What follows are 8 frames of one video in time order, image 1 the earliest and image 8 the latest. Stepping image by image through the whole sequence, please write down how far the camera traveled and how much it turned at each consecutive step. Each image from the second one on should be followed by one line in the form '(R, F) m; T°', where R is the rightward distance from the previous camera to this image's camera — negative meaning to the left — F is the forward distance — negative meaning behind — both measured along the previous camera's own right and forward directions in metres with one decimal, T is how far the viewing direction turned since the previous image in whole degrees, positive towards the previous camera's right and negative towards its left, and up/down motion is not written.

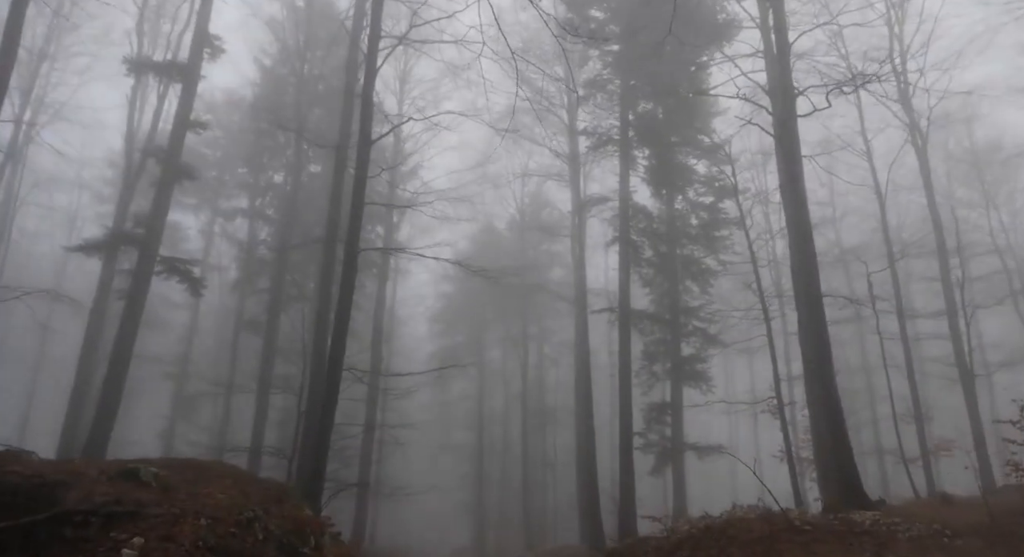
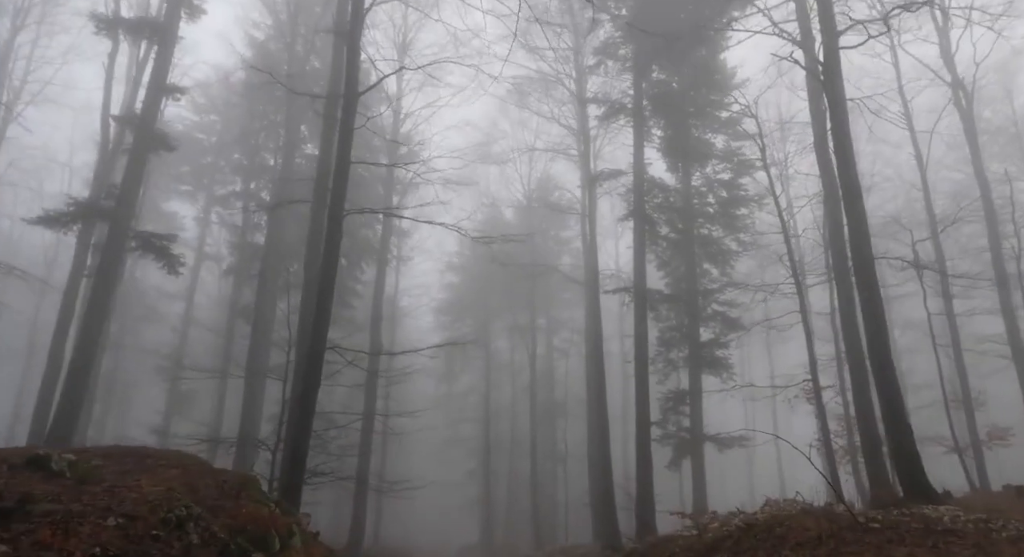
(0.0, +1.4) m; -1°
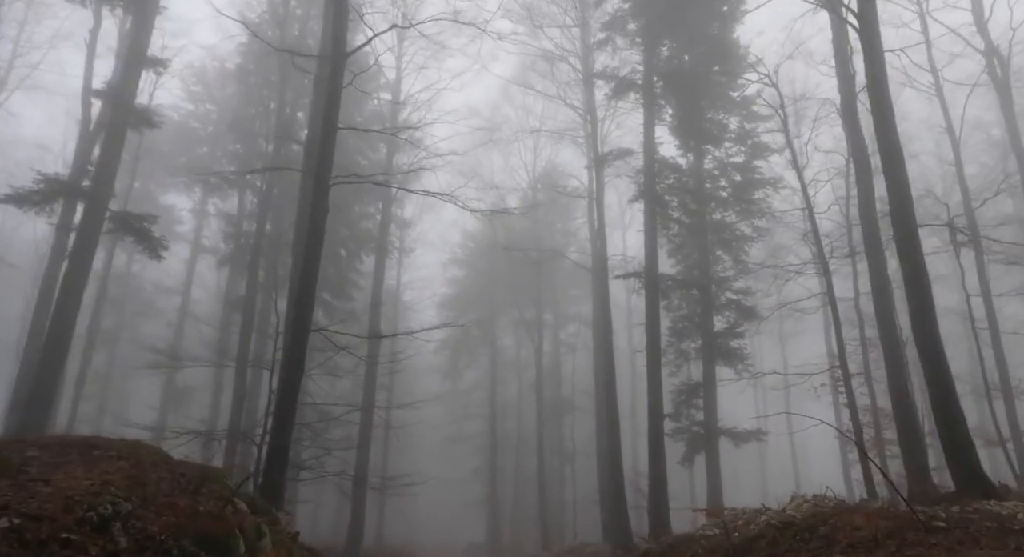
(0.0, +0.9) m; 0°
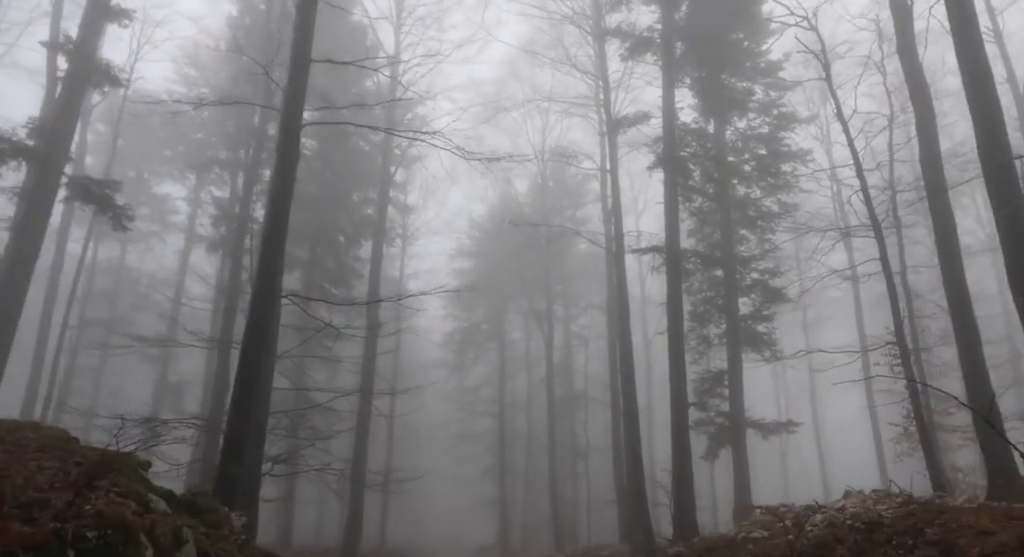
(0.0, +1.5) m; -1°
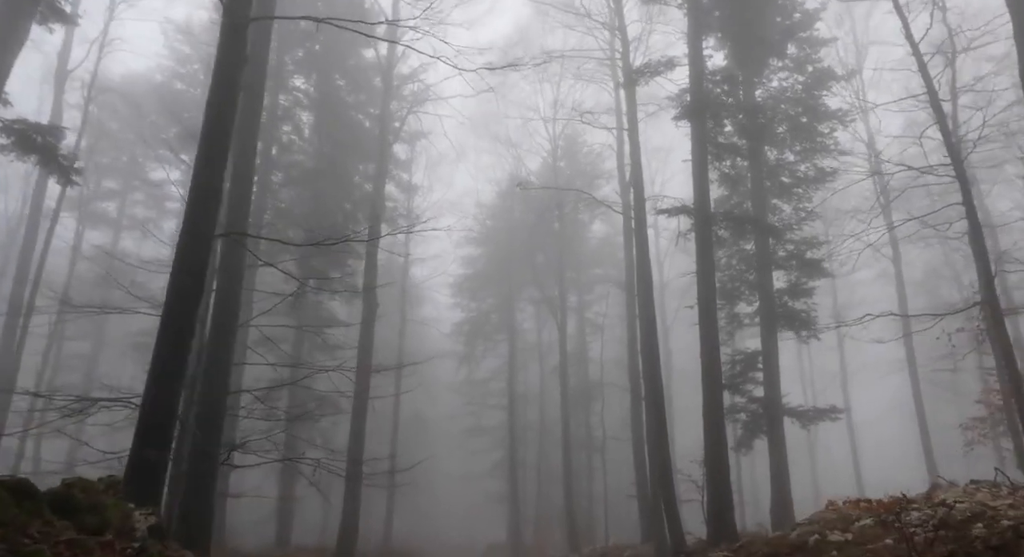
(0.0, +1.7) m; -1°
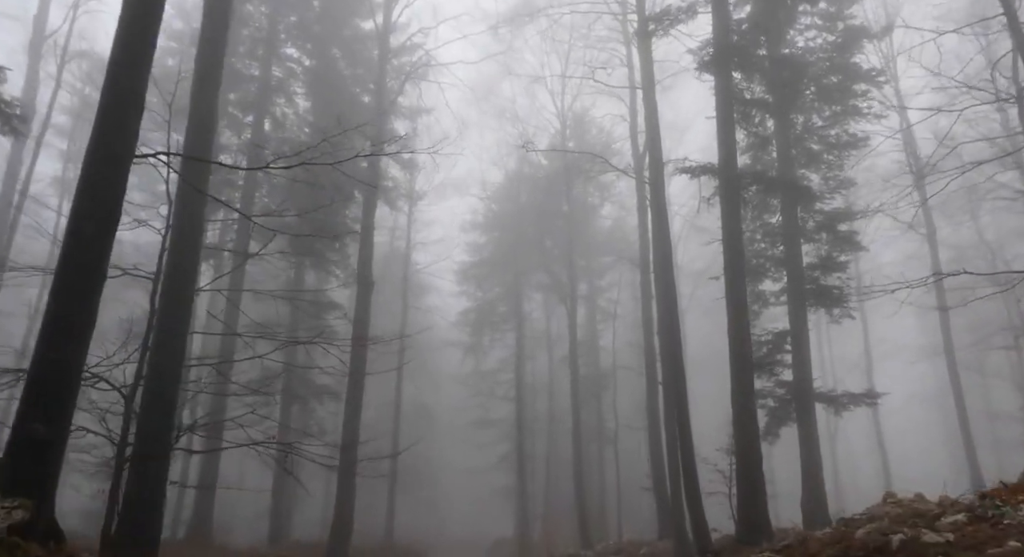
(0.0, +1.3) m; -1°
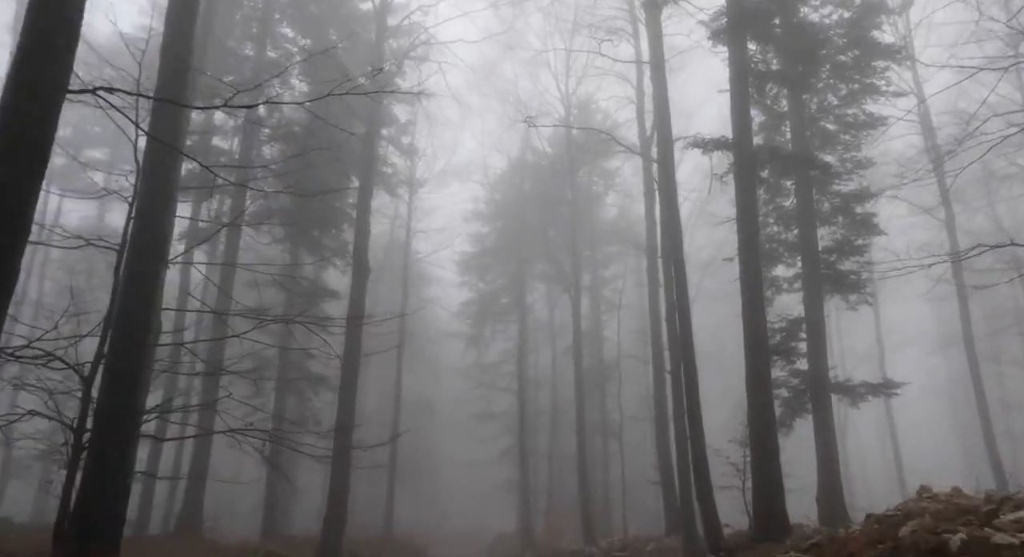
(0.0, +0.7) m; 0°
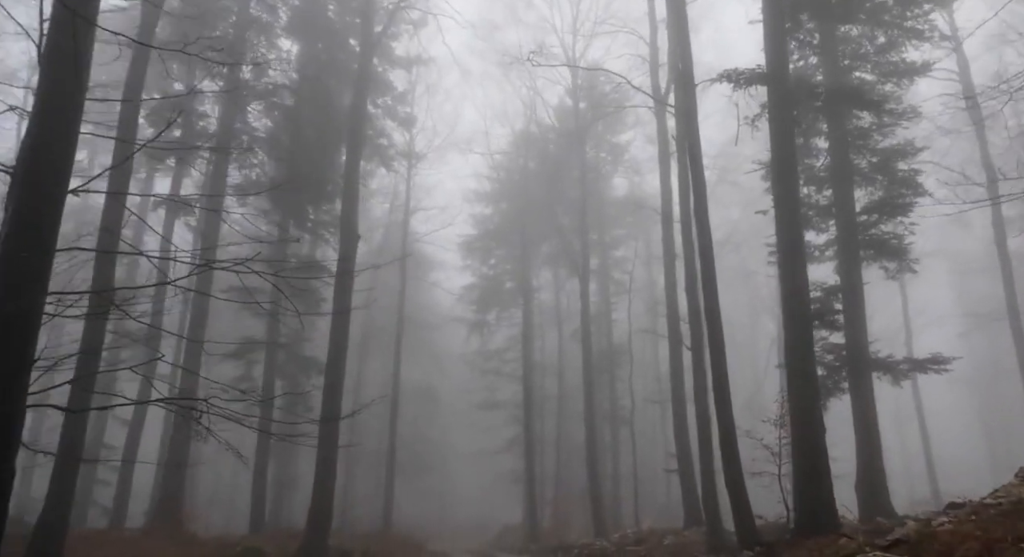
(+0.1, +1.4) m; 0°
